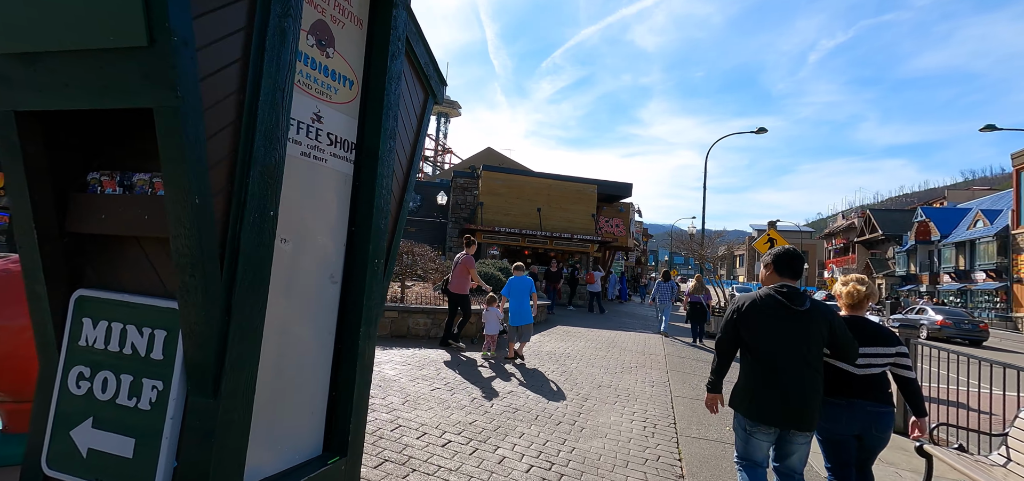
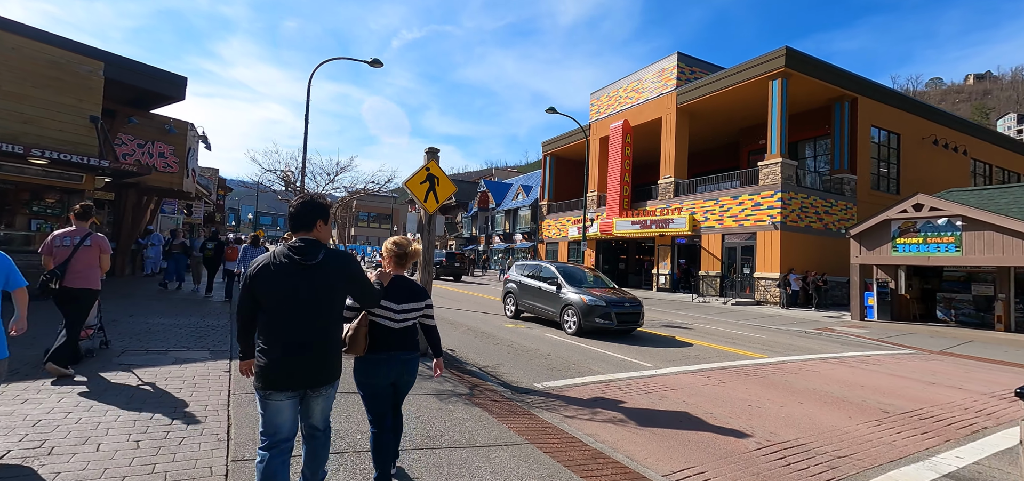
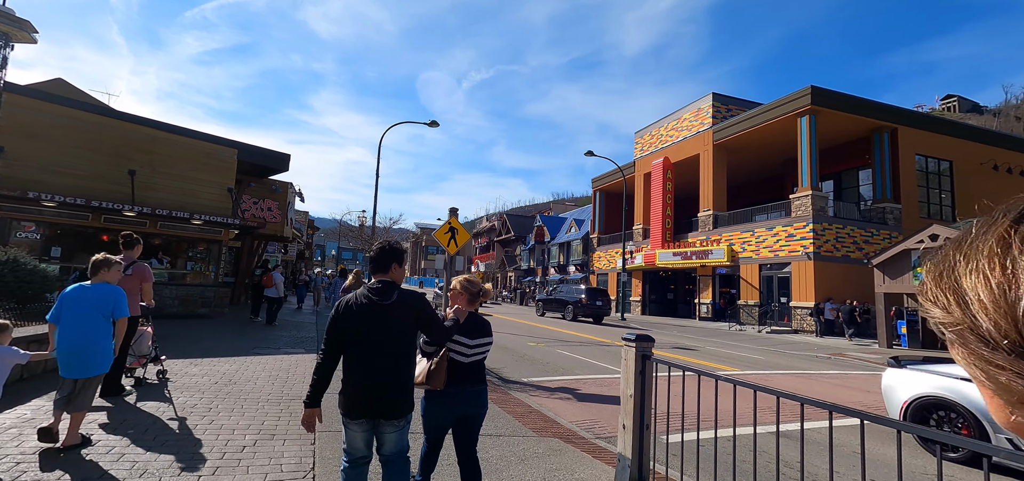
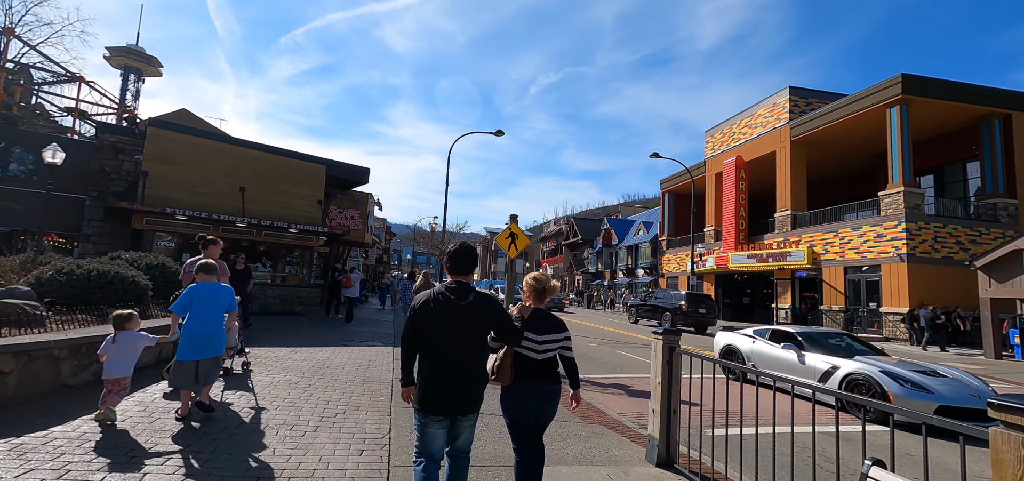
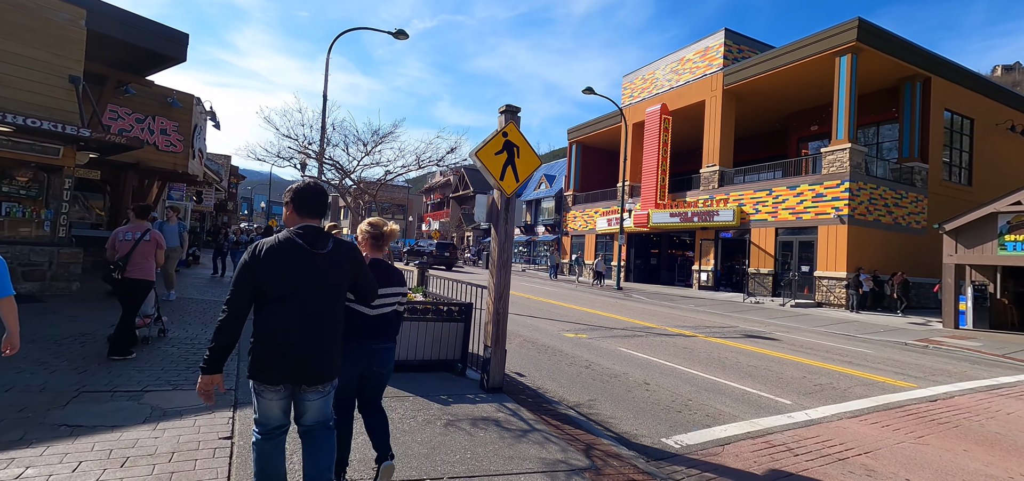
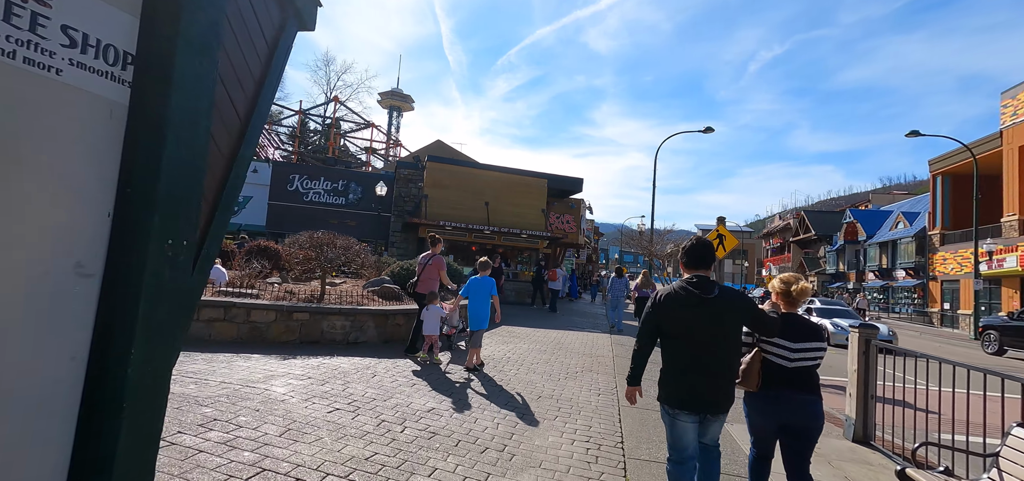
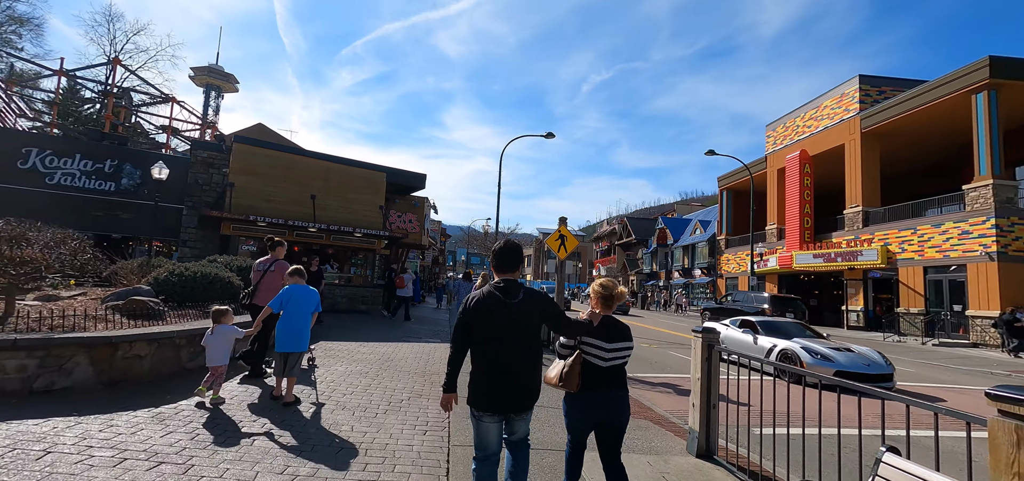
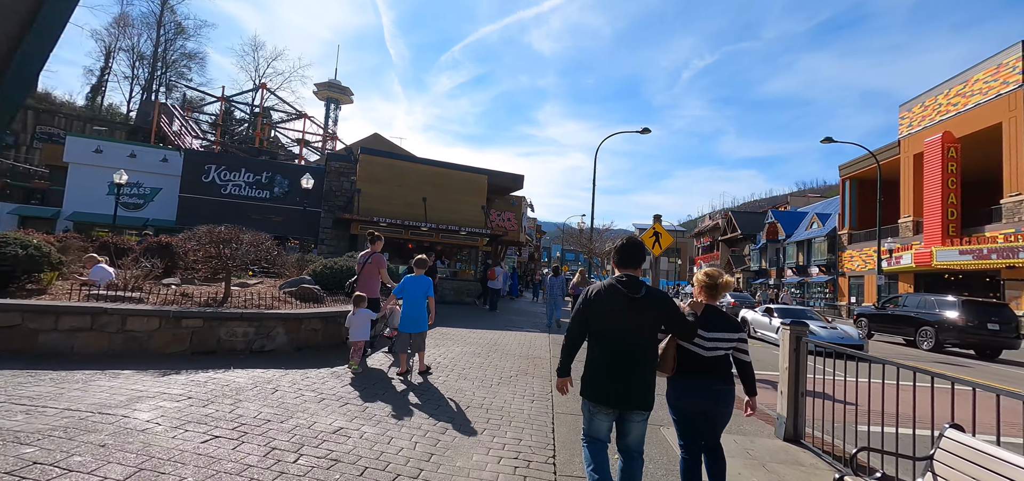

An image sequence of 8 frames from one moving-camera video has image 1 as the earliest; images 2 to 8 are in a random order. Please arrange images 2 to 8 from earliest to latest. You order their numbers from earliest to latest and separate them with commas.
6, 8, 7, 4, 3, 2, 5
